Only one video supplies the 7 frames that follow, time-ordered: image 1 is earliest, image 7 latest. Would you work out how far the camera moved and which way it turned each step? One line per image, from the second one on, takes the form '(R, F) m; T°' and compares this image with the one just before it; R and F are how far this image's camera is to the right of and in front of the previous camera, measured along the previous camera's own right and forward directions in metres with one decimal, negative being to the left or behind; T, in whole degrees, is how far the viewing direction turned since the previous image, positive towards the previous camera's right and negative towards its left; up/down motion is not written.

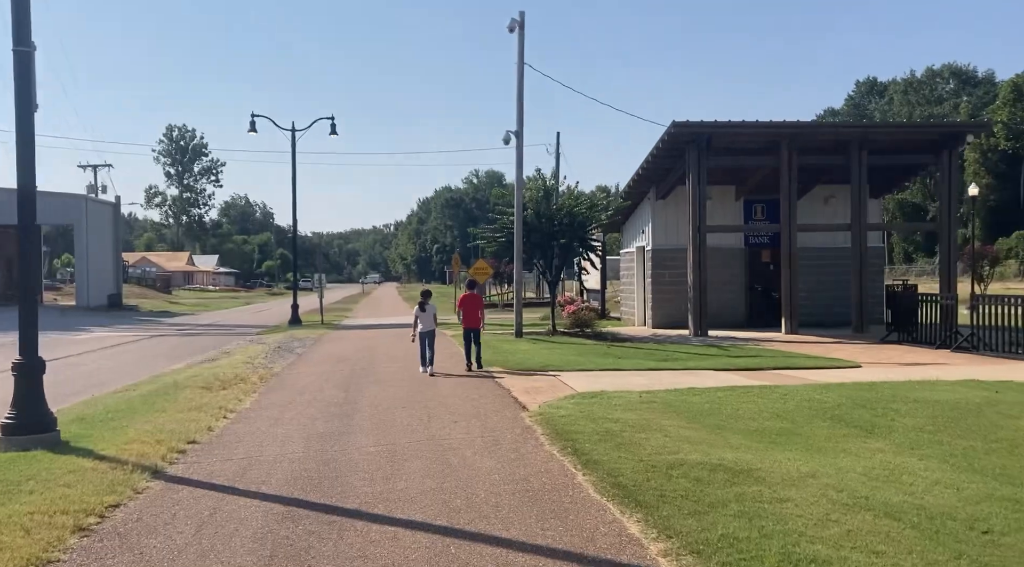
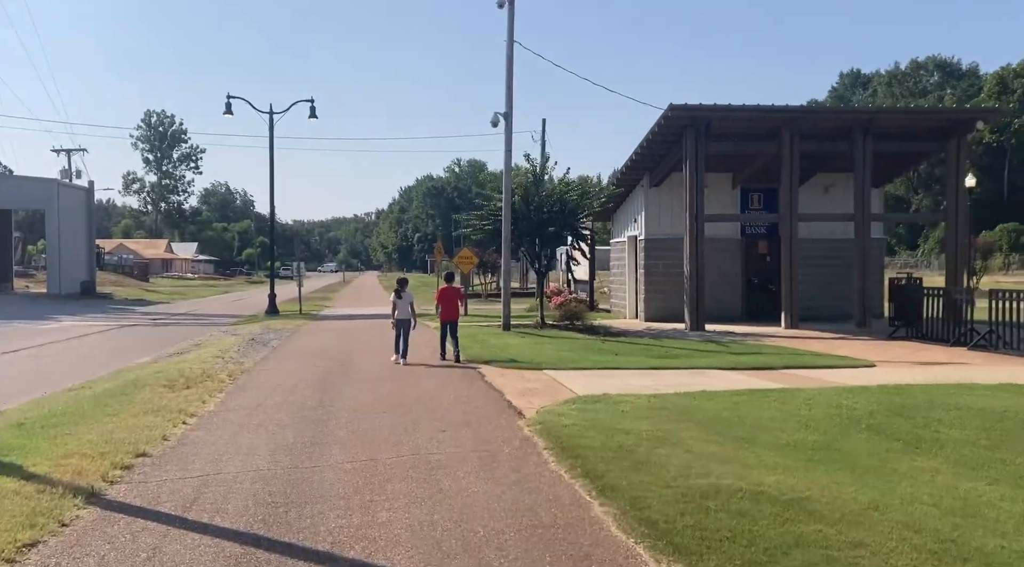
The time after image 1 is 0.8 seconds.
(-0.2, +1.3) m; +1°
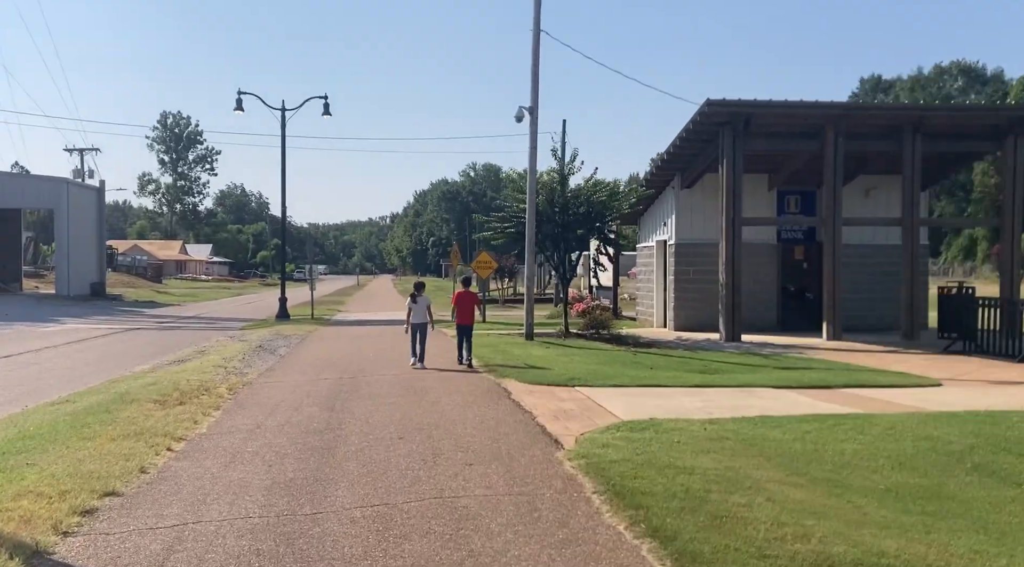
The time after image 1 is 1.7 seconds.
(-0.2, +1.4) m; -1°
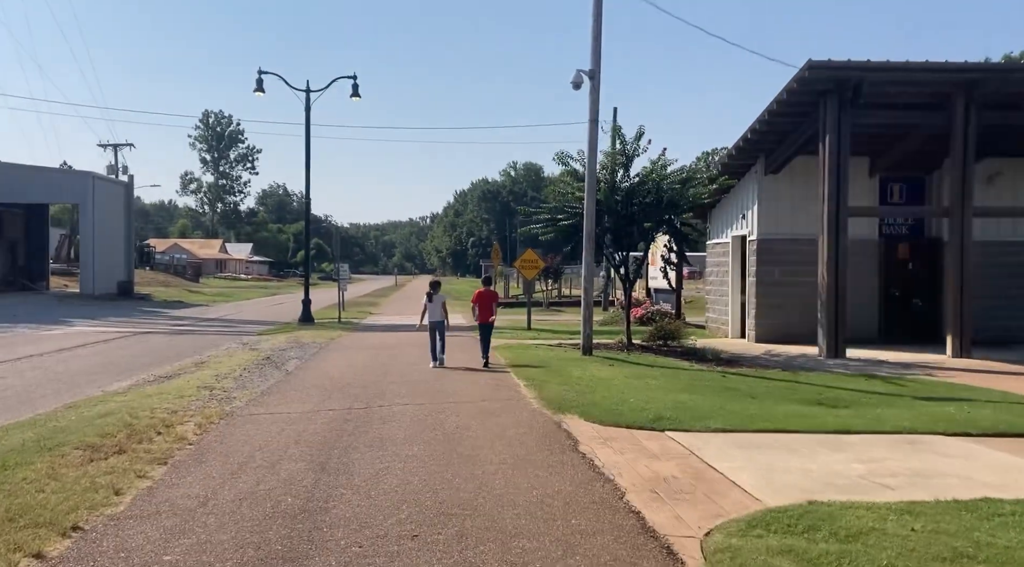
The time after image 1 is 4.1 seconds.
(-0.3, +3.6) m; -2°
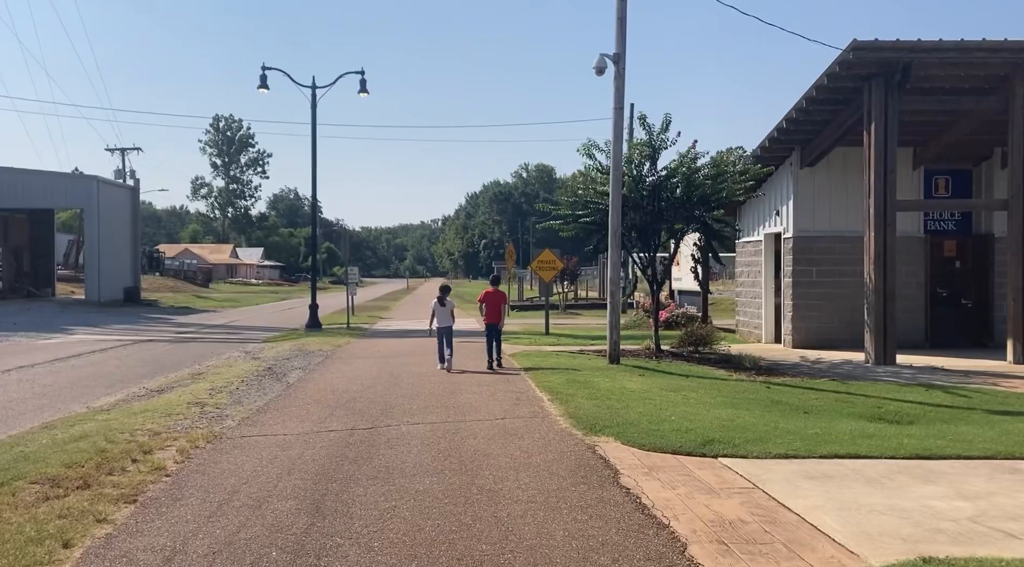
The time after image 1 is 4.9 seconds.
(-0.1, +1.3) m; -1°
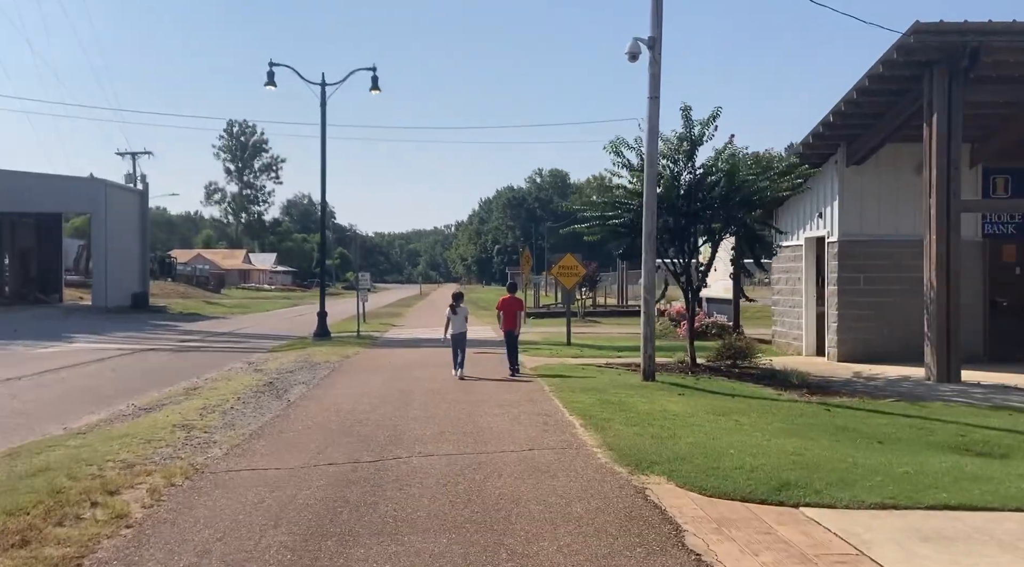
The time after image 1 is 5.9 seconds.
(-0.2, +1.5) m; -1°
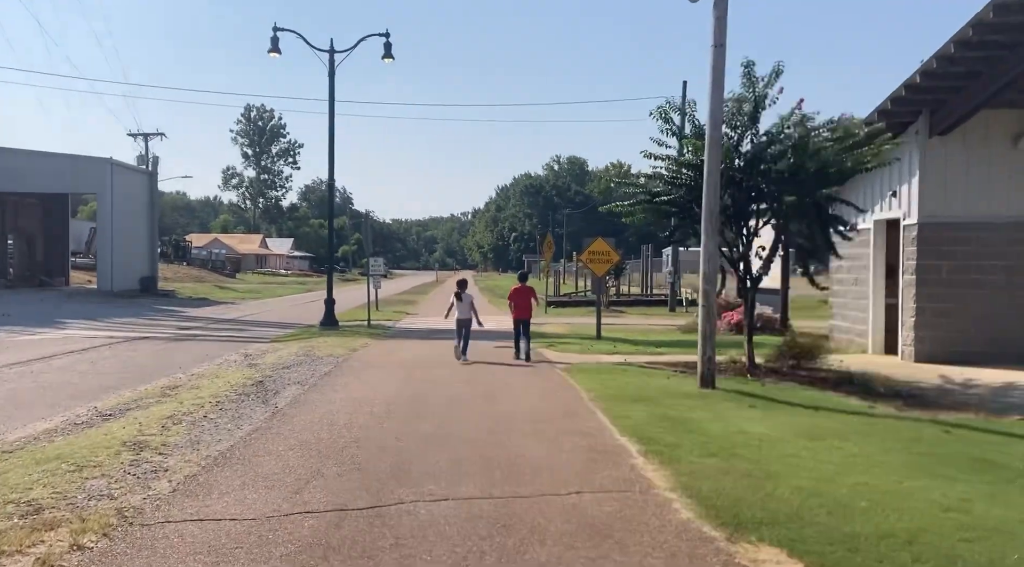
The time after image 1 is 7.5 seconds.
(-0.2, +2.4) m; -1°
